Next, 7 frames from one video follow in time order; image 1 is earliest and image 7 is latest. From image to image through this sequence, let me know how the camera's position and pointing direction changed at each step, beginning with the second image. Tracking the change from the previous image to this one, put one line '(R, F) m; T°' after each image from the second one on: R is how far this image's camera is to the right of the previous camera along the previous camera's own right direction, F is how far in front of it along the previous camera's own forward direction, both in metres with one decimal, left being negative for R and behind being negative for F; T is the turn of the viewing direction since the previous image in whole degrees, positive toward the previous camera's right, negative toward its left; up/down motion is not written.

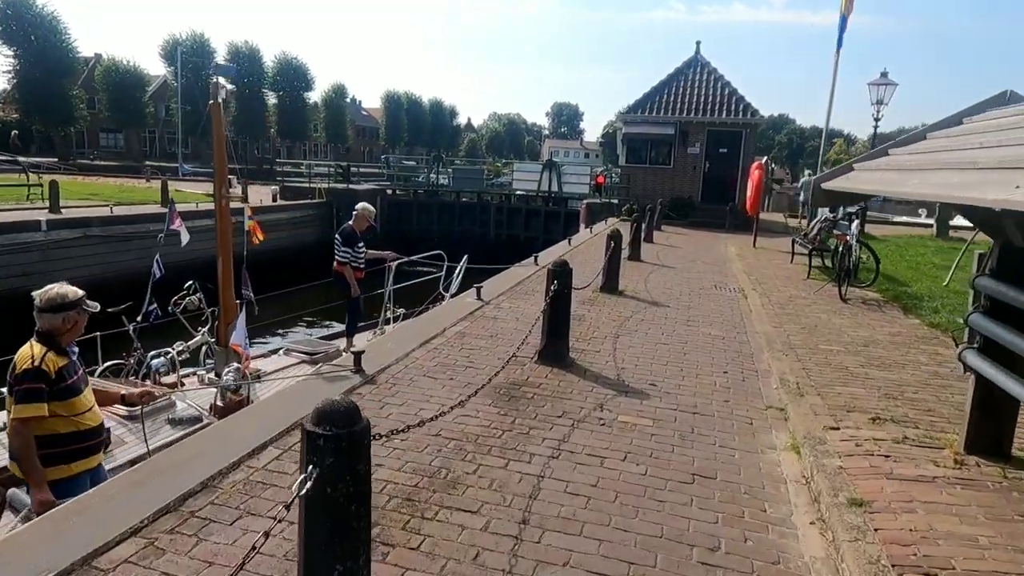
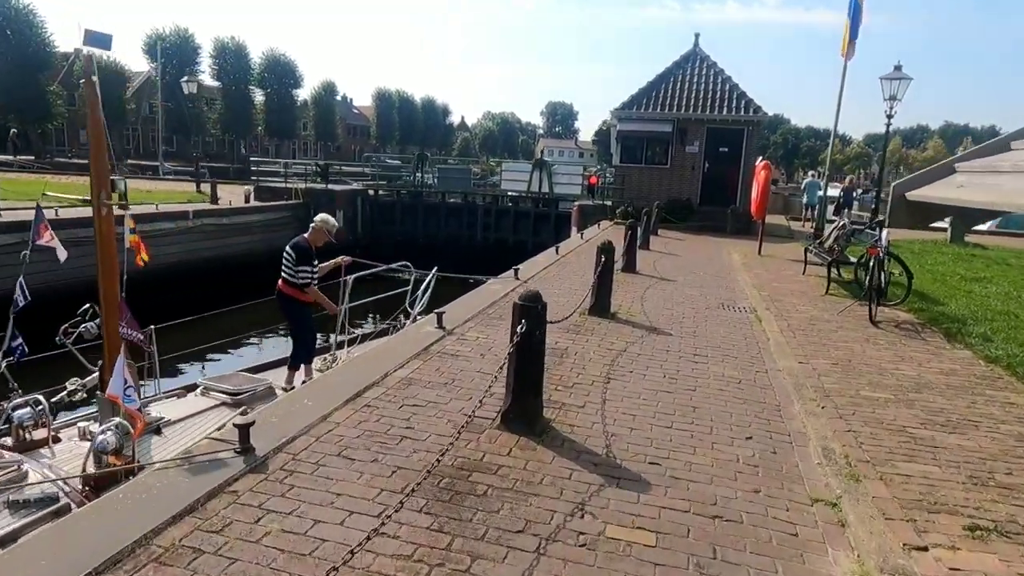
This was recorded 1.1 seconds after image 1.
(+0.3, +1.4) m; 0°
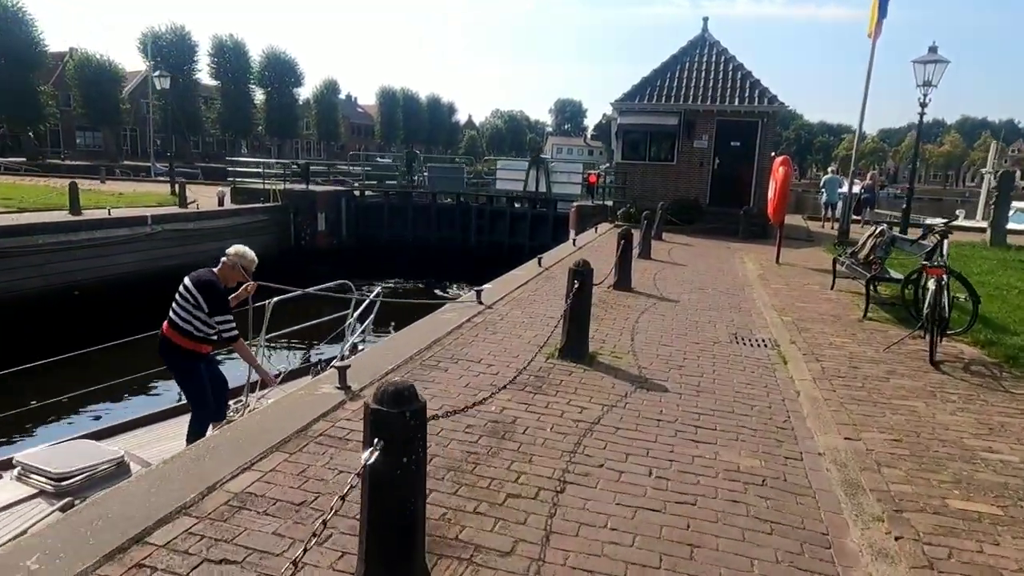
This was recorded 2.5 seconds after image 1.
(+0.6, +1.8) m; -1°
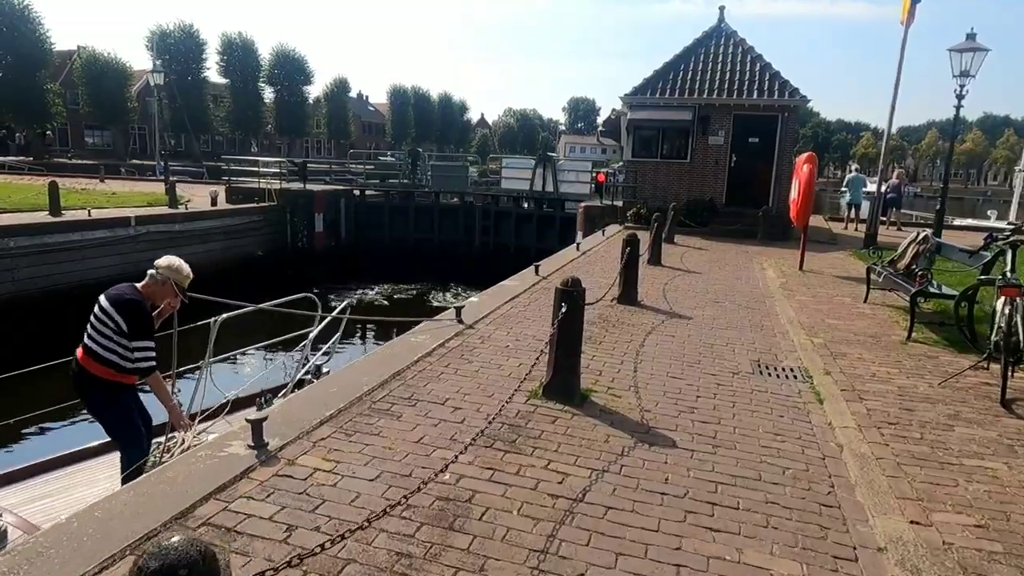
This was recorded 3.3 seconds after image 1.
(+0.3, +1.1) m; -1°
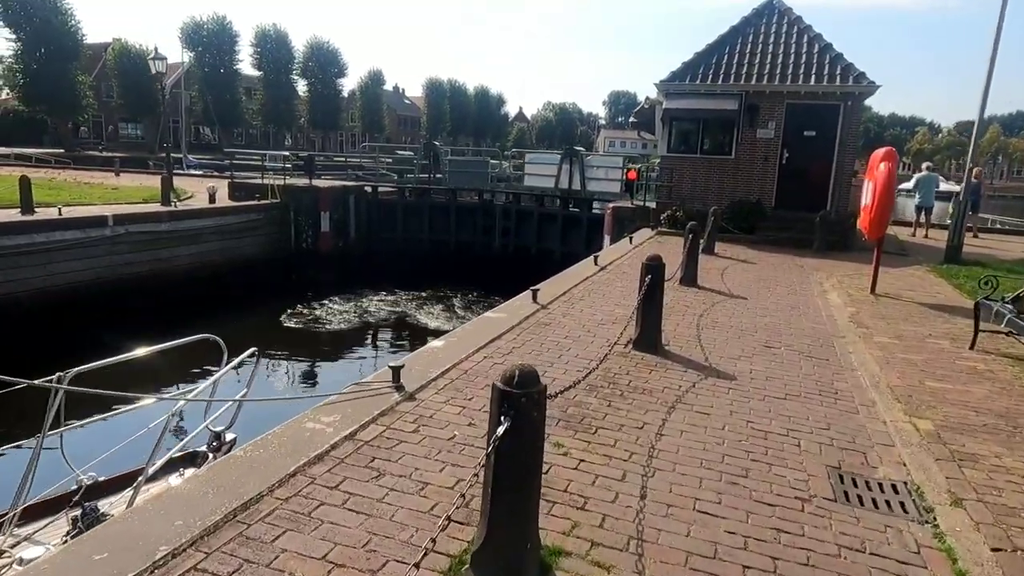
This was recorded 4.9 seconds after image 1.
(+0.5, +2.1) m; -3°
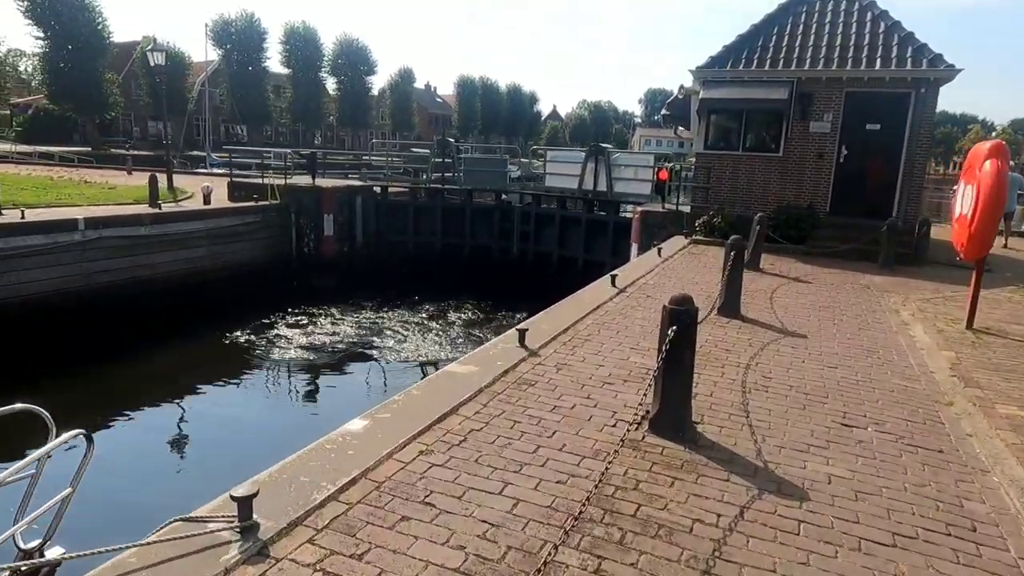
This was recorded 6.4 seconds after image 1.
(+0.5, +1.9) m; -3°
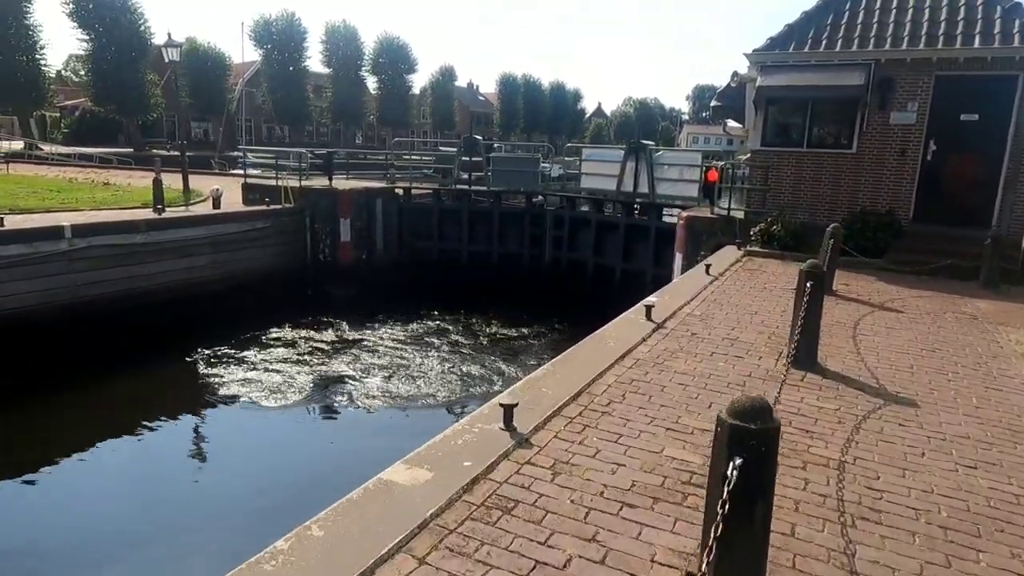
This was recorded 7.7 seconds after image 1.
(+0.4, +1.7) m; -4°
